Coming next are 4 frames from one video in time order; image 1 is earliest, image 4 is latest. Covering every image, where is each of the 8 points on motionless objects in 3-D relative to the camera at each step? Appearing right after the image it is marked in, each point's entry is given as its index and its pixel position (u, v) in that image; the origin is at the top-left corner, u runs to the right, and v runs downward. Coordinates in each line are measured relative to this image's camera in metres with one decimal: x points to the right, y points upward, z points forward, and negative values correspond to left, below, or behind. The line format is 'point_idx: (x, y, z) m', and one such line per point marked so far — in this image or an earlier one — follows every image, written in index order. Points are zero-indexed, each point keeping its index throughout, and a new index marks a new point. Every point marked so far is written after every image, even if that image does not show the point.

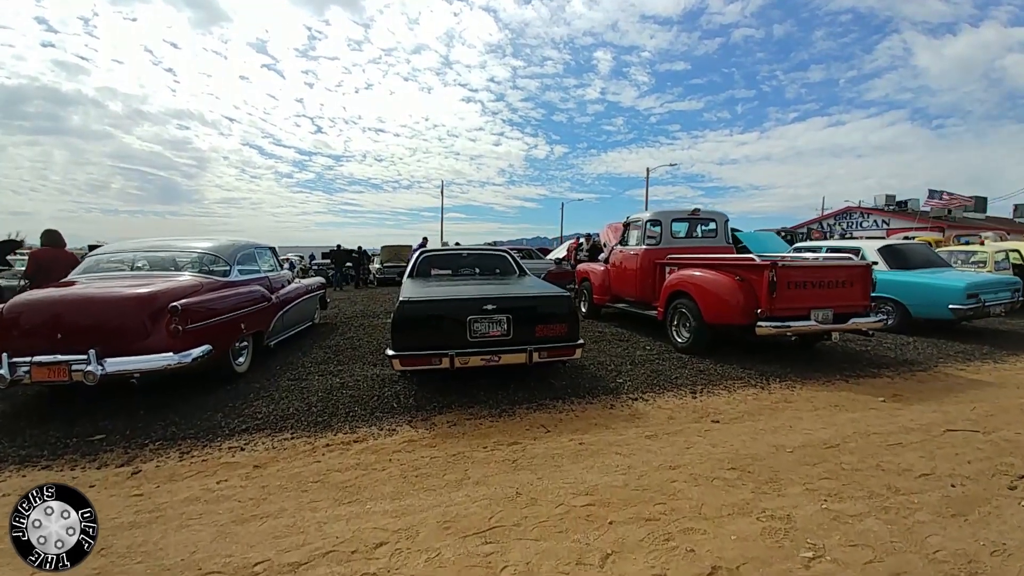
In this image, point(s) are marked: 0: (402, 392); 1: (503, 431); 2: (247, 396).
0: (-1.2, -1.2, +5.1) m
1: (-0.1, -1.3, +4.1) m
2: (-2.9, -1.2, +5.0) m
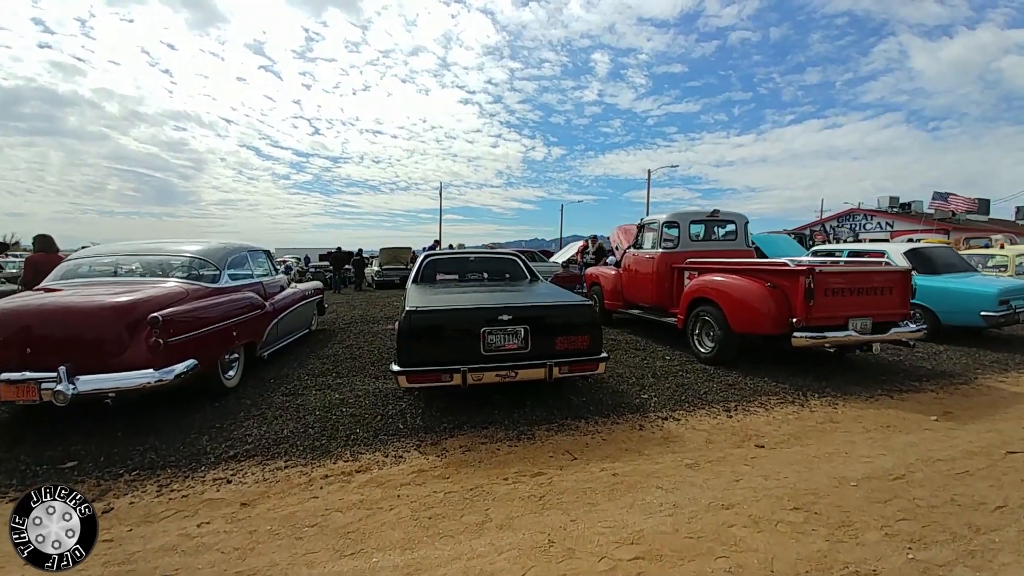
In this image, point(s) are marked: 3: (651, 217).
0: (-1.0, -1.2, +4.6) m
1: (+0.1, -1.3, +3.6) m
2: (-2.7, -1.3, +4.6) m
3: (+2.5, +1.3, +8.3) m
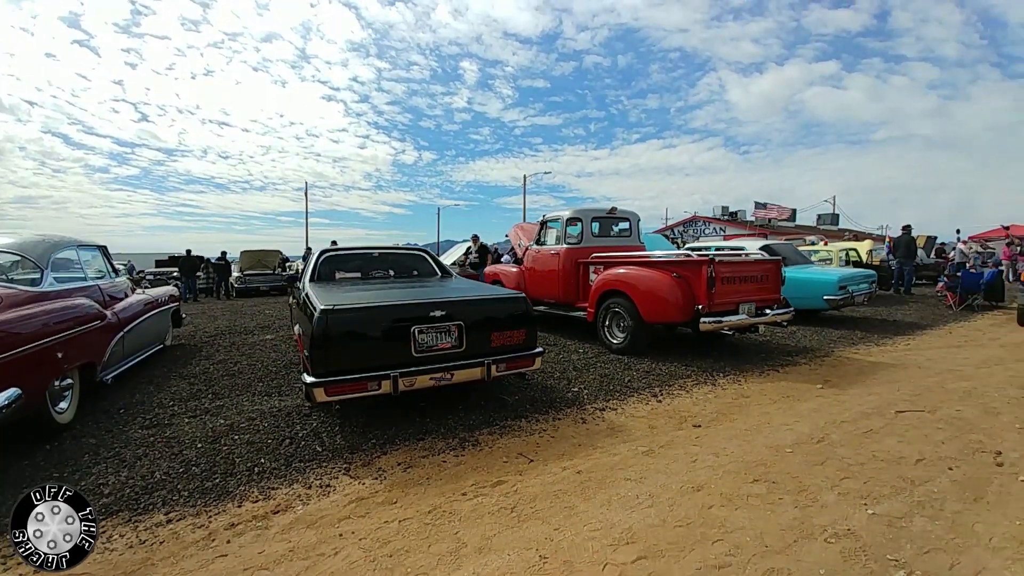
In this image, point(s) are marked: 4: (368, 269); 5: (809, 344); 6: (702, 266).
0: (-1.6, -1.2, +3.9) m
1: (-0.2, -1.3, +3.2) m
2: (-3.2, -1.3, +3.4) m
3: (+0.8, +1.3, +8.4) m
4: (-2.0, +0.2, +6.2) m
5: (+4.5, -0.9, +7.0) m
6: (+2.4, +0.3, +5.9) m
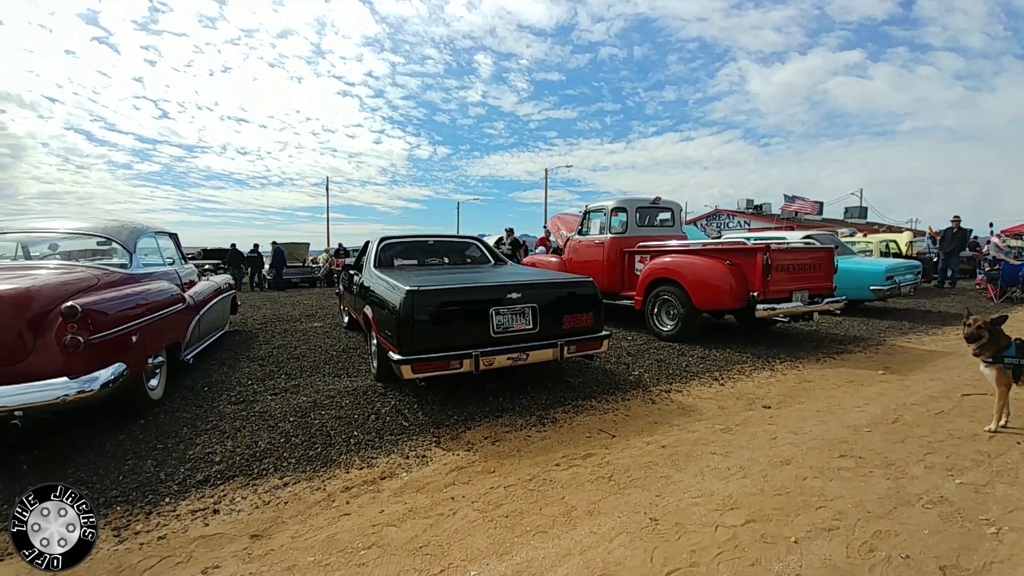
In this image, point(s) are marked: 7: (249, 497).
0: (-1.0, -1.1, +4.0) m
1: (+0.4, -1.1, +3.4) m
2: (-2.6, -1.1, +3.6) m
3: (+1.5, +1.5, +8.5) m
4: (-1.2, +0.4, +6.4) m
5: (+5.3, -0.7, +7.0) m
6: (+3.1, +0.4, +5.9) m
7: (-1.6, -1.2, +2.8) m
